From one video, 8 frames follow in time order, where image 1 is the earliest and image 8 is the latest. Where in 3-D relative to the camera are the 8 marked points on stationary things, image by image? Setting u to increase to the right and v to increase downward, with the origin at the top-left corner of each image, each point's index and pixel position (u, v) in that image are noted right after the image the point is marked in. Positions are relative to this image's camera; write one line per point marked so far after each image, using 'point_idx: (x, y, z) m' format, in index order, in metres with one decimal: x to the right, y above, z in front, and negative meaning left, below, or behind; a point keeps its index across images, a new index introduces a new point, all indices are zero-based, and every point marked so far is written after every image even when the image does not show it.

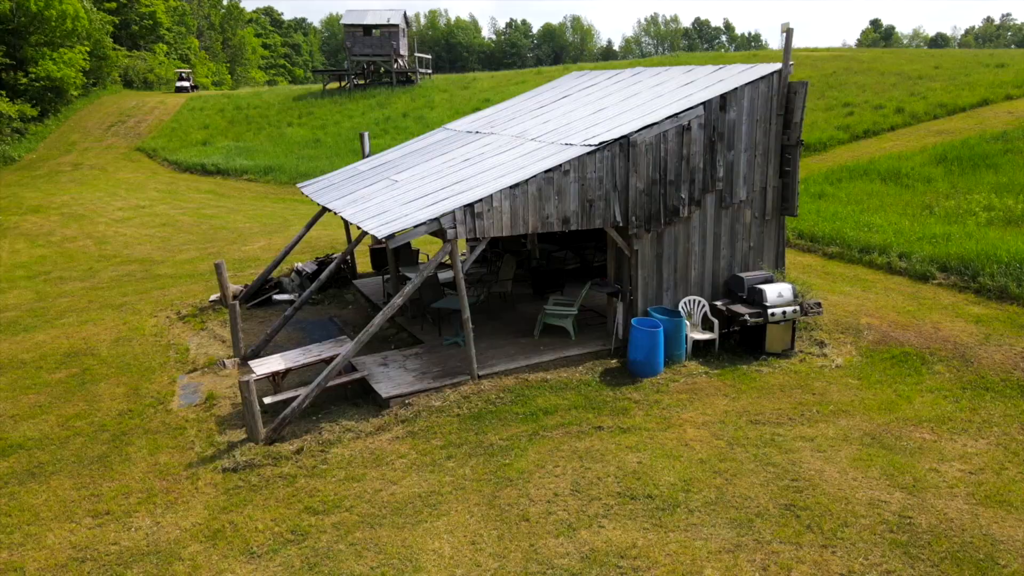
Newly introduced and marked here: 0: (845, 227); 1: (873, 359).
0: (+6.8, +1.2, +14.9) m
1: (+4.8, -1.0, +9.8) m
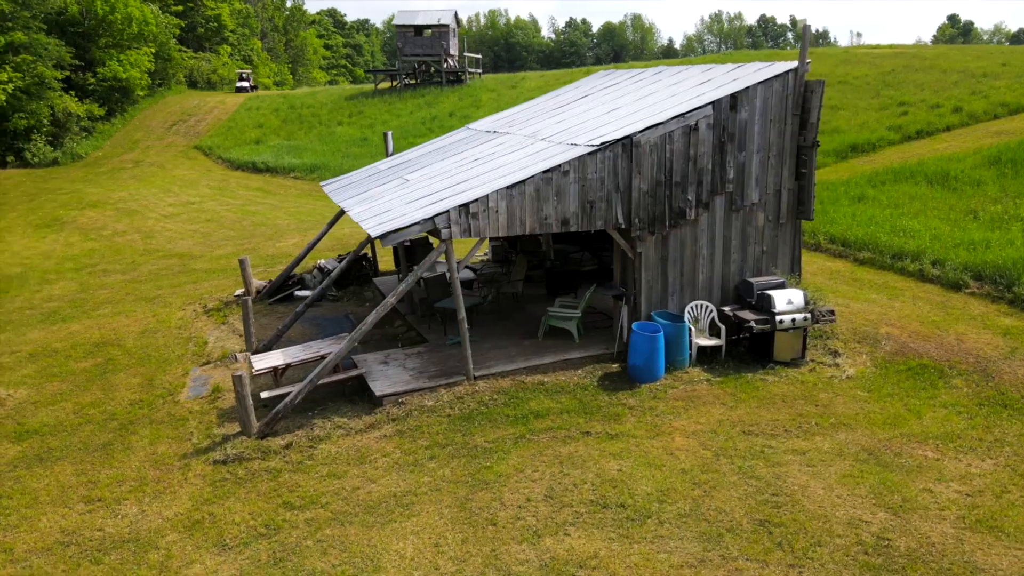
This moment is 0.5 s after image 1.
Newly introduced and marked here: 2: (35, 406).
0: (+7.1, +1.1, +14.3) m
1: (+4.8, -1.1, +9.4) m
2: (-6.8, -1.7, +10.4) m
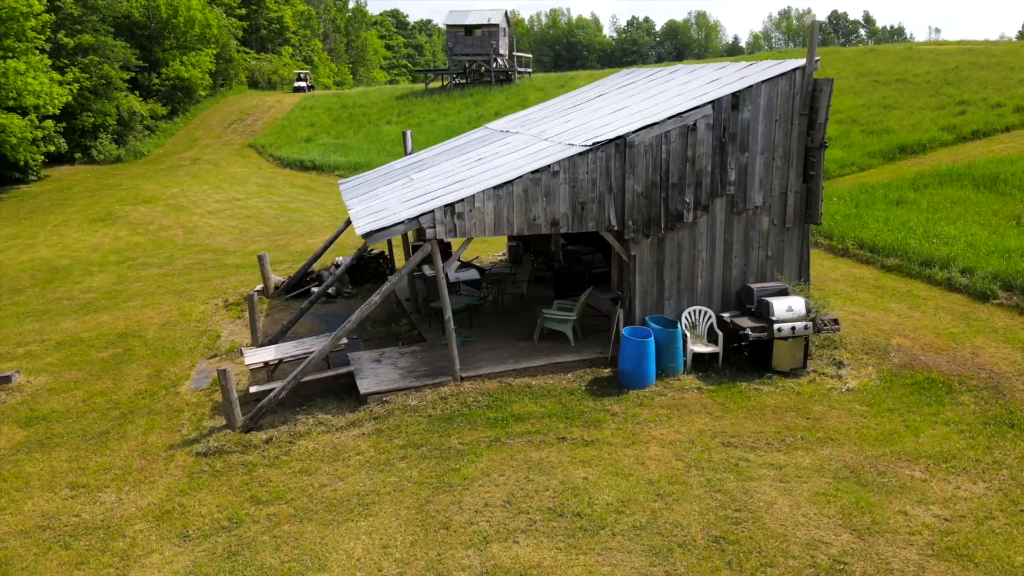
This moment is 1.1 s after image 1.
0: (+7.4, +0.9, +13.6) m
1: (+4.6, -1.2, +8.9) m
2: (-6.8, -1.5, +10.9) m
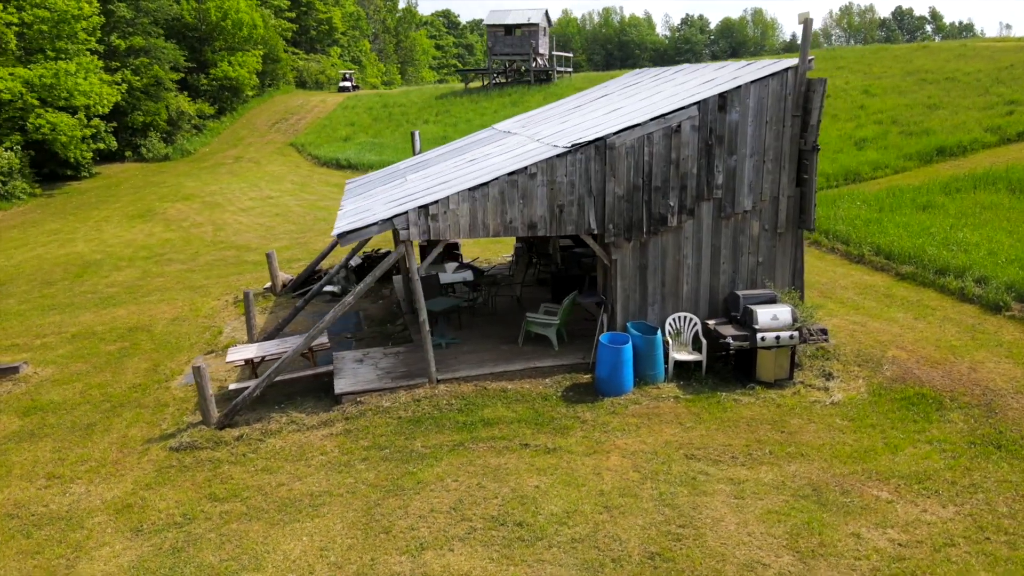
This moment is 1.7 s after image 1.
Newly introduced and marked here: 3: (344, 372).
0: (+7.4, +0.8, +13.0) m
1: (+4.3, -1.3, +8.5) m
2: (-7.0, -1.5, +11.2) m
3: (-2.2, -1.1, +9.7) m
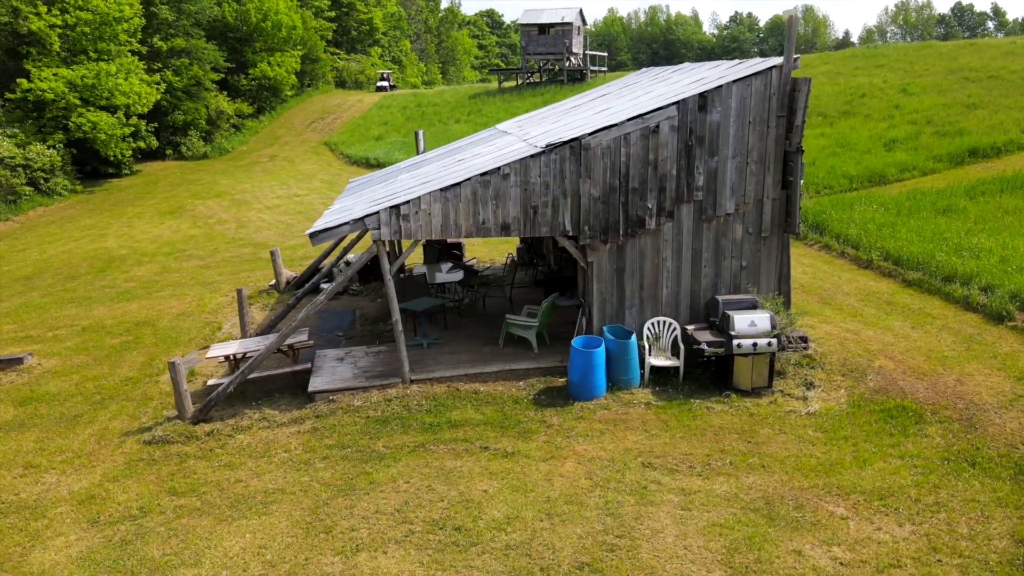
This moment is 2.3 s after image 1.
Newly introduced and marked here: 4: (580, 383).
0: (+7.3, +0.6, +12.5) m
1: (+3.9, -1.4, +8.2) m
2: (-7.2, -1.4, +11.6) m
3: (-2.5, -1.1, +9.8) m
4: (+0.8, -1.1, +8.7) m
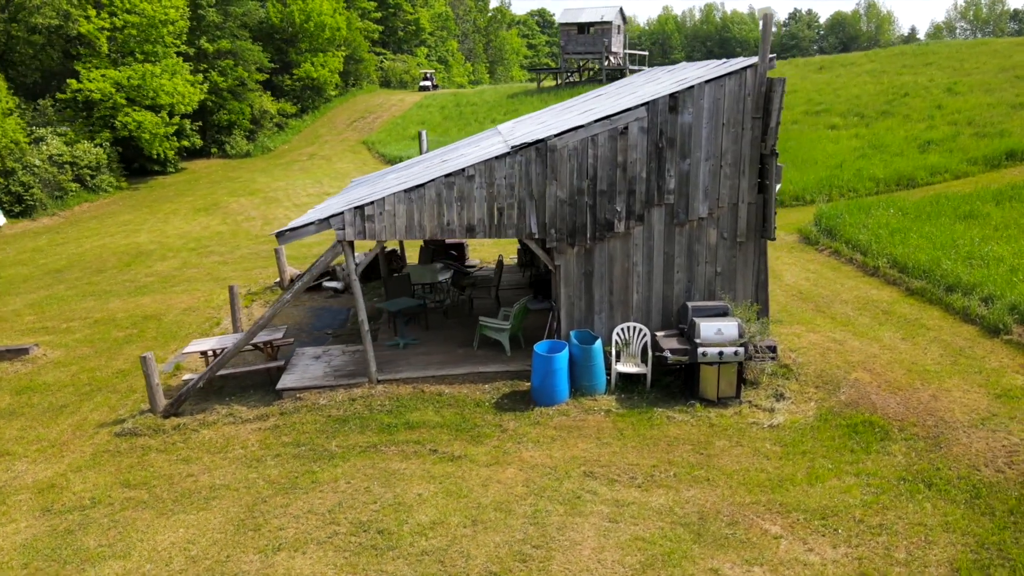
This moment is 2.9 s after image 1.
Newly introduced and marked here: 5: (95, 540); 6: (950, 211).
0: (+7.1, +0.5, +11.9) m
1: (+3.3, -1.5, +7.9) m
2: (-7.5, -1.3, +12.0) m
3: (-2.9, -1.1, +9.9) m
4: (+0.3, -1.2, +8.6) m
5: (-3.7, -2.3, +6.6) m
6: (+8.9, +1.6, +14.9) m
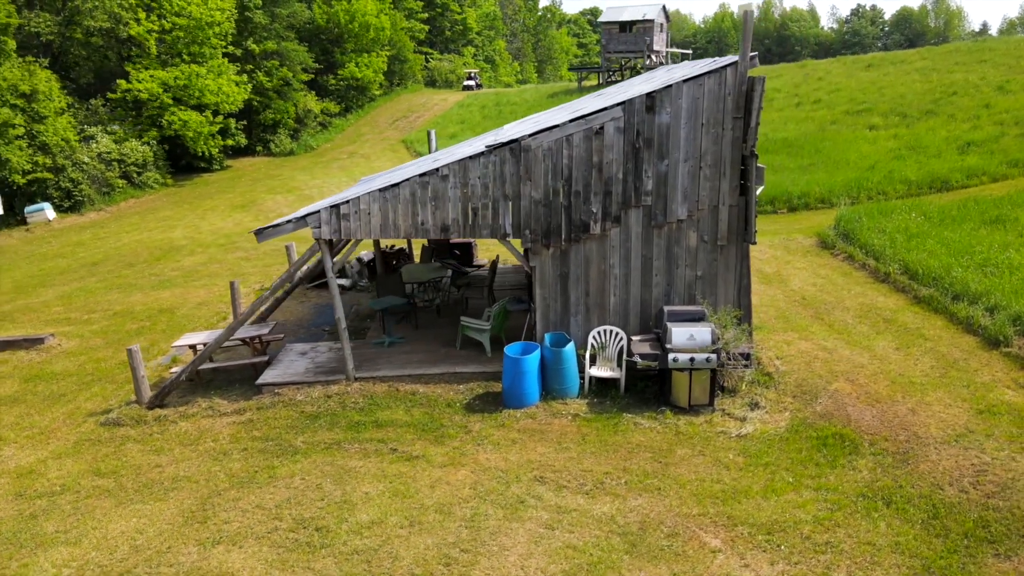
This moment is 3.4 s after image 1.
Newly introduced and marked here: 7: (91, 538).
0: (+7.0, +0.4, +11.4) m
1: (+2.9, -1.5, +7.6) m
2: (-7.6, -1.2, +12.5) m
3: (-3.2, -1.0, +10.1) m
4: (0.0, -1.2, +8.5) m
5: (-4.3, -2.2, +6.8) m
6: (+9.0, +1.4, +14.2) m
7: (-3.7, -2.2, +6.5) m
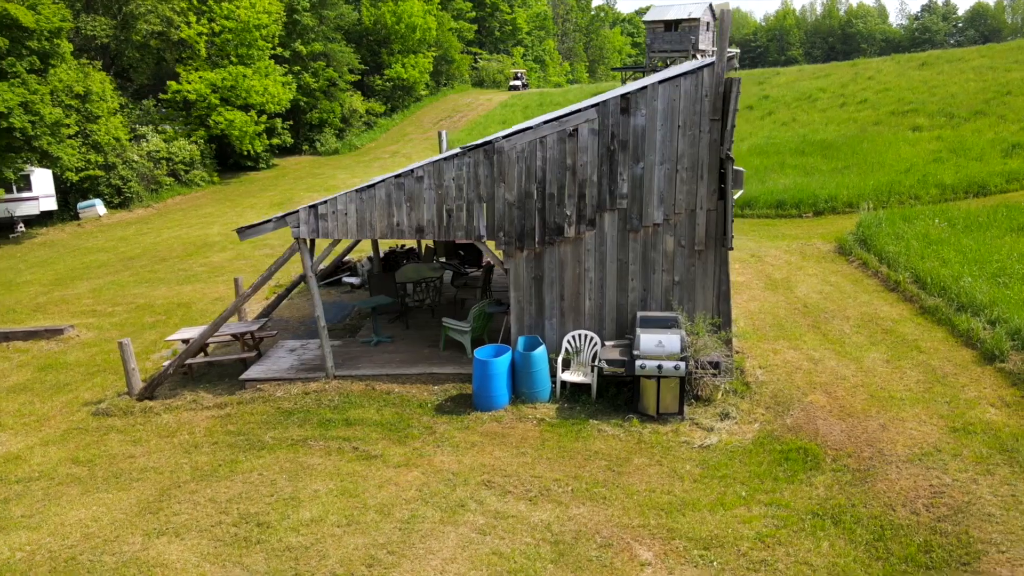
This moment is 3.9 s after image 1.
0: (+6.8, +0.2, +10.8) m
1: (+2.5, -1.6, +7.4) m
2: (-7.7, -1.0, +13.0) m
3: (-3.4, -1.0, +10.3) m
4: (-0.4, -1.2, +8.5) m
5: (-4.8, -2.2, +7.1) m
6: (+9.1, +1.2, +13.5) m
7: (-4.3, -2.2, +6.8) m
